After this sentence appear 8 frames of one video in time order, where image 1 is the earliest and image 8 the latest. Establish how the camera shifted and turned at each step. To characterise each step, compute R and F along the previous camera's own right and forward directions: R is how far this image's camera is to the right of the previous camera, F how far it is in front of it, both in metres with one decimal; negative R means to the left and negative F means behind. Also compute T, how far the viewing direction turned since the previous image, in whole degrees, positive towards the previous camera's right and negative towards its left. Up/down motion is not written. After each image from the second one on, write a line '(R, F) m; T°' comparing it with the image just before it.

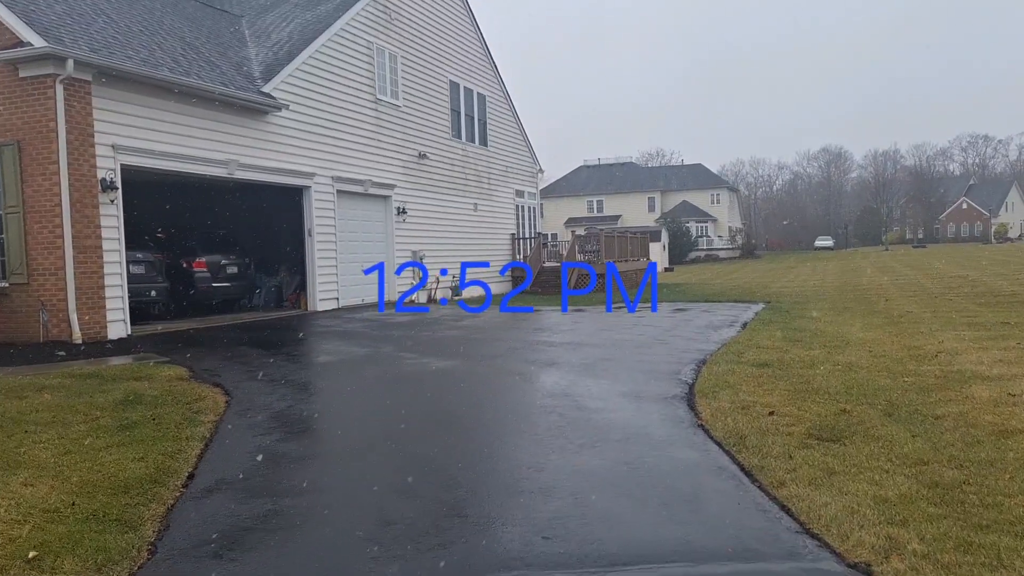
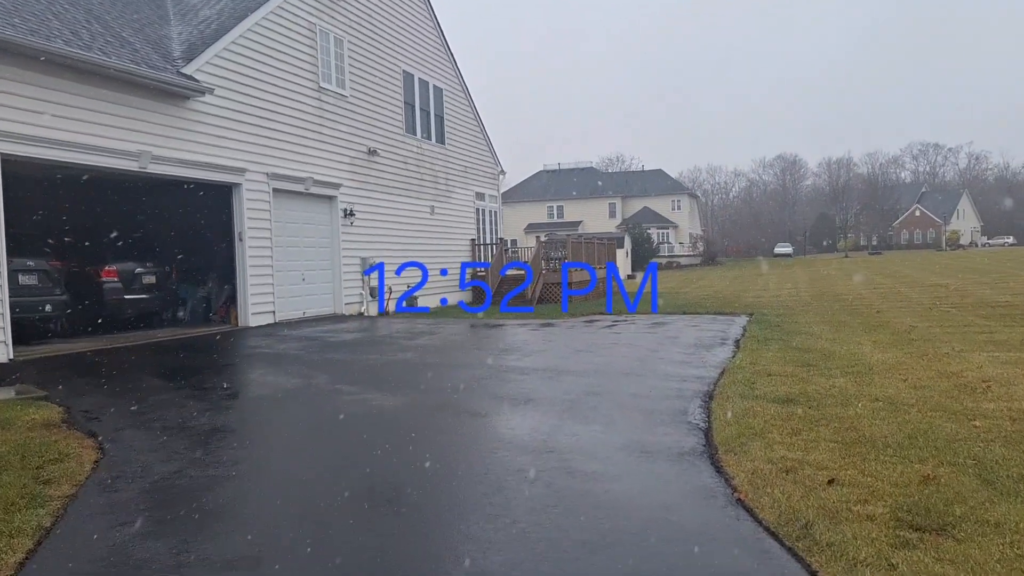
(-0.1, +1.6) m; +3°
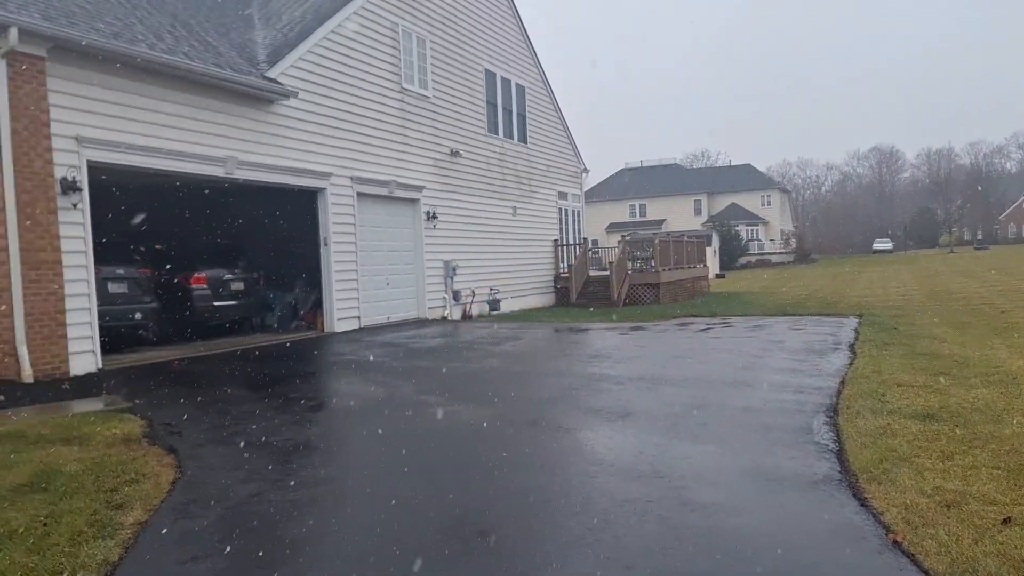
(-0.1, +0.5) m; -6°
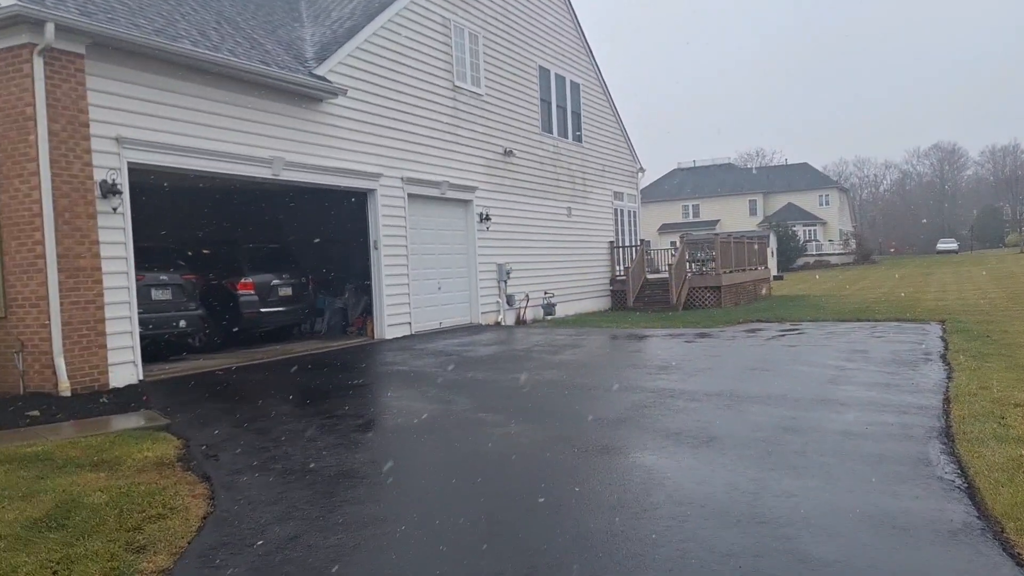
(-0.1, +0.6) m; -3°
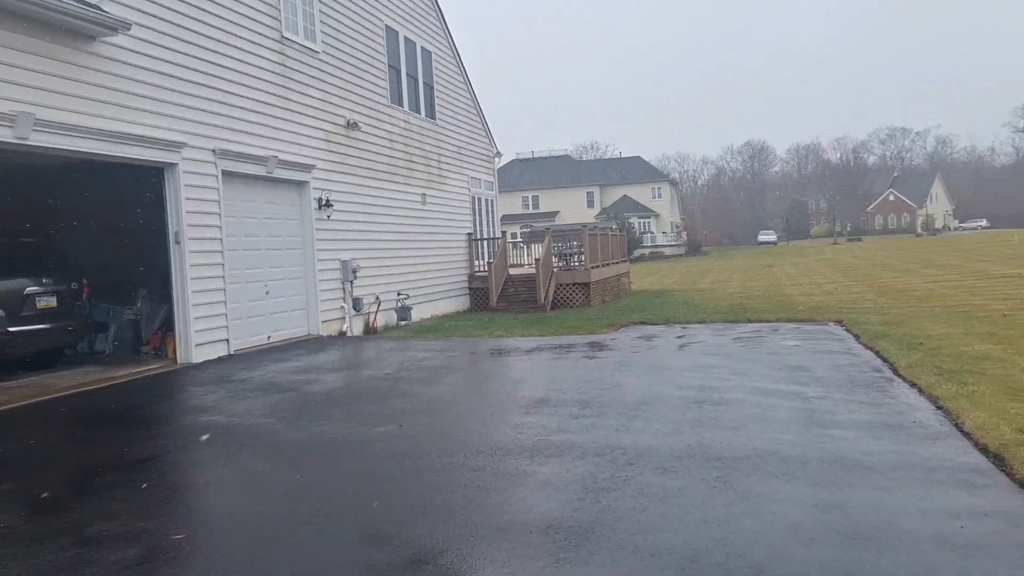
(-0.3, +2.4) m; +12°
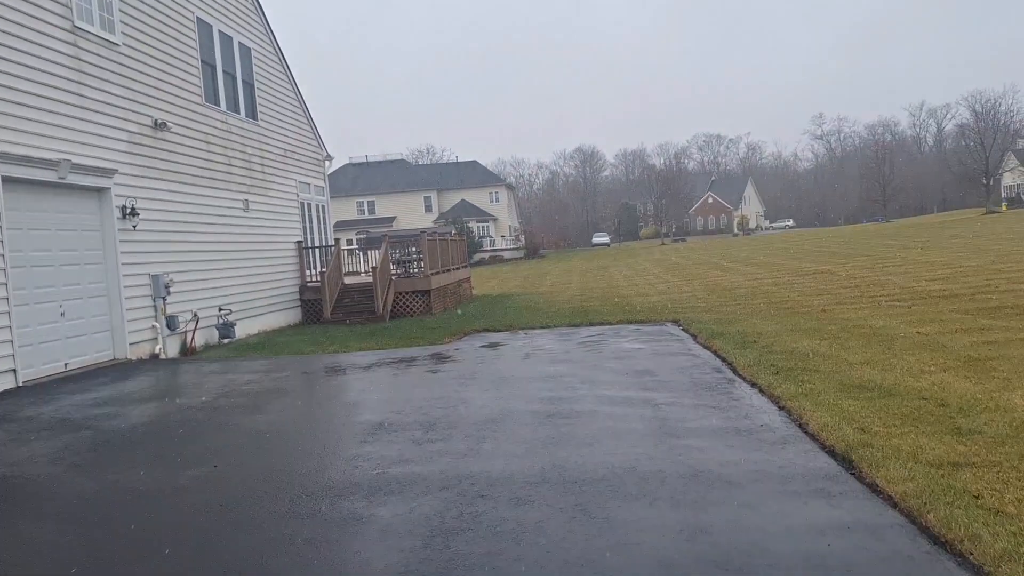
(+0.1, +0.5) m; +11°
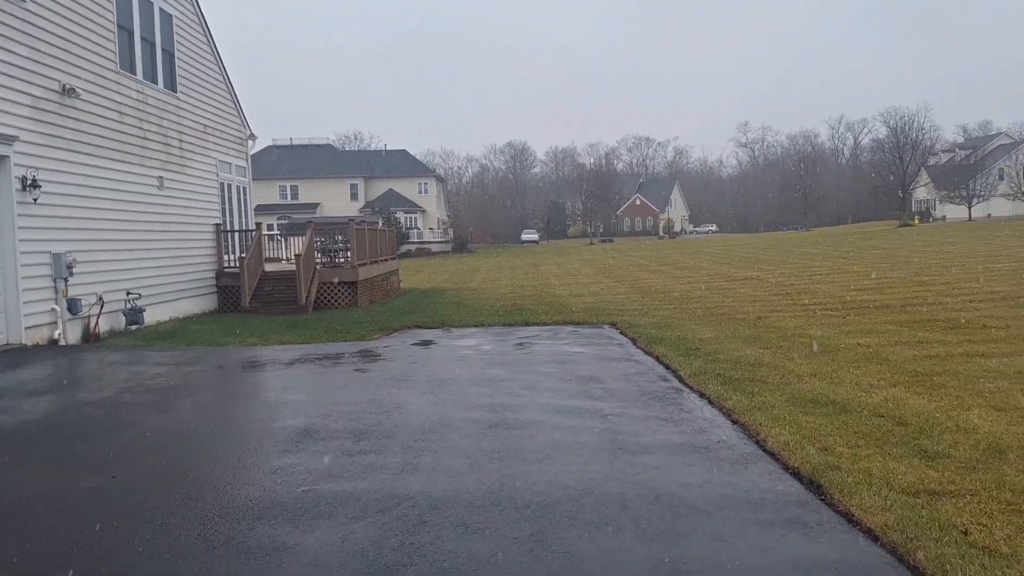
(-0.1, +0.5) m; +5°
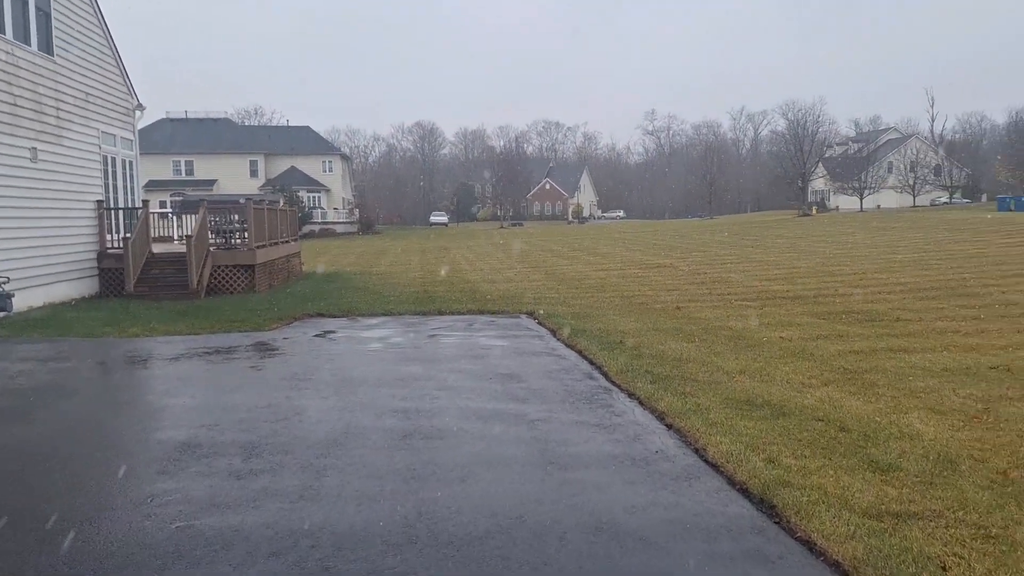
(-0.1, +0.6) m; +7°
